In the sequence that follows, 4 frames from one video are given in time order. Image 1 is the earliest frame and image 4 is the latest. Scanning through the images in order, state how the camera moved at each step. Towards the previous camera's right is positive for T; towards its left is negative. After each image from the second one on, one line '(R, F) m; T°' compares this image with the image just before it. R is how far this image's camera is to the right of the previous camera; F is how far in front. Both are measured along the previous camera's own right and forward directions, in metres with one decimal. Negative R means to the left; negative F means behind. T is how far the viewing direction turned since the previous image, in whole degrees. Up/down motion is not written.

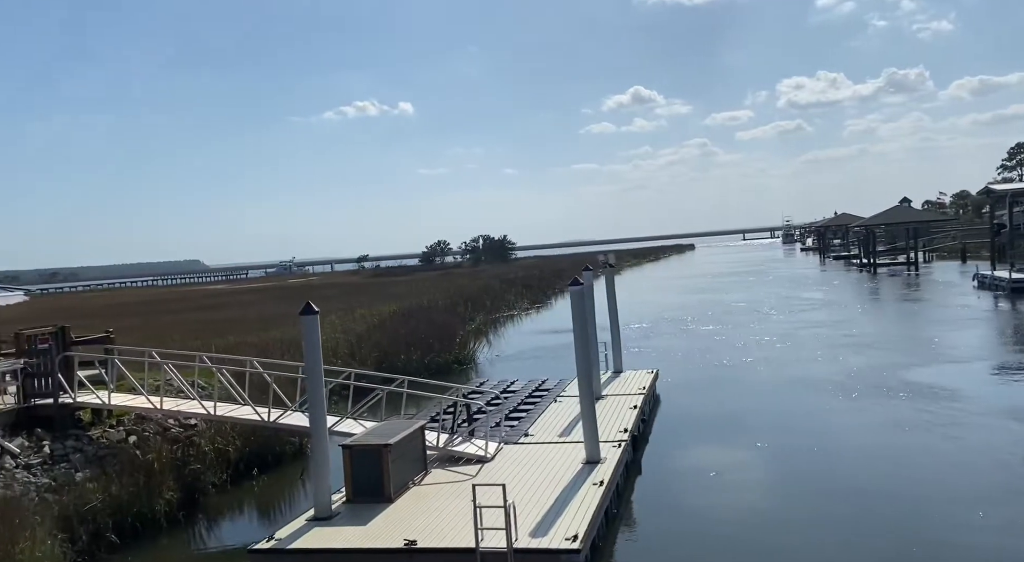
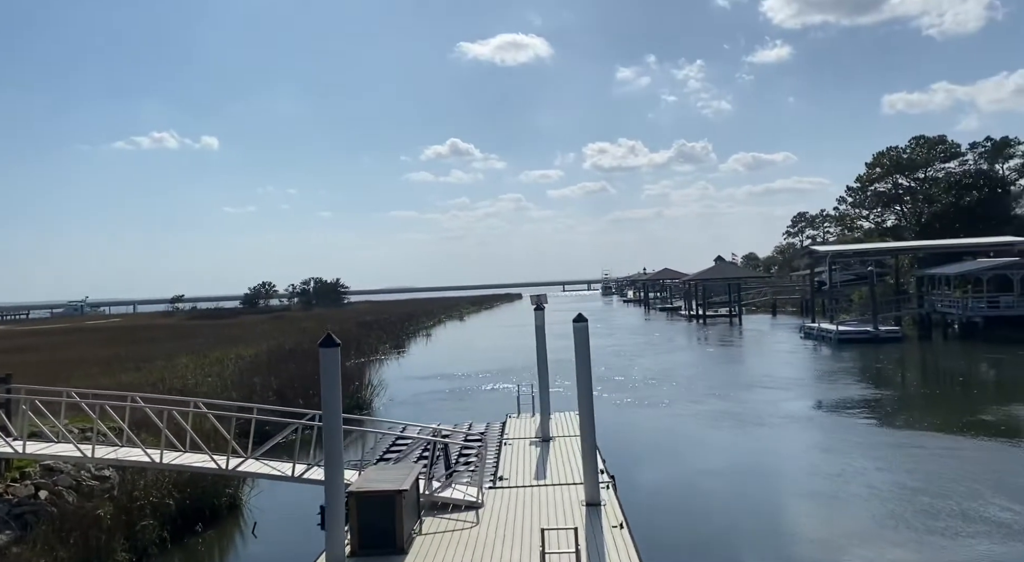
(-2.1, +0.4) m; +14°
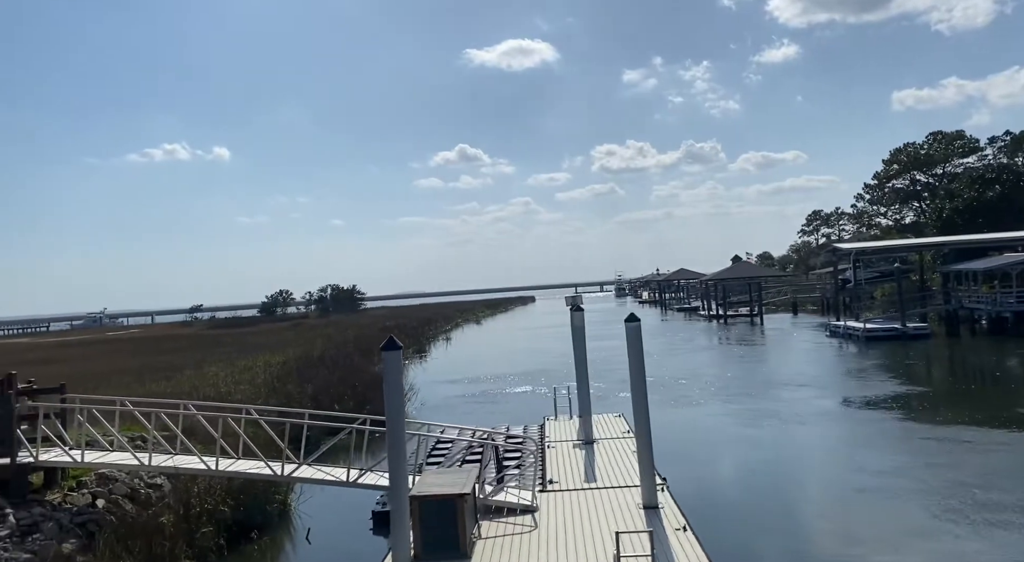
(-0.5, 0.0) m; -1°
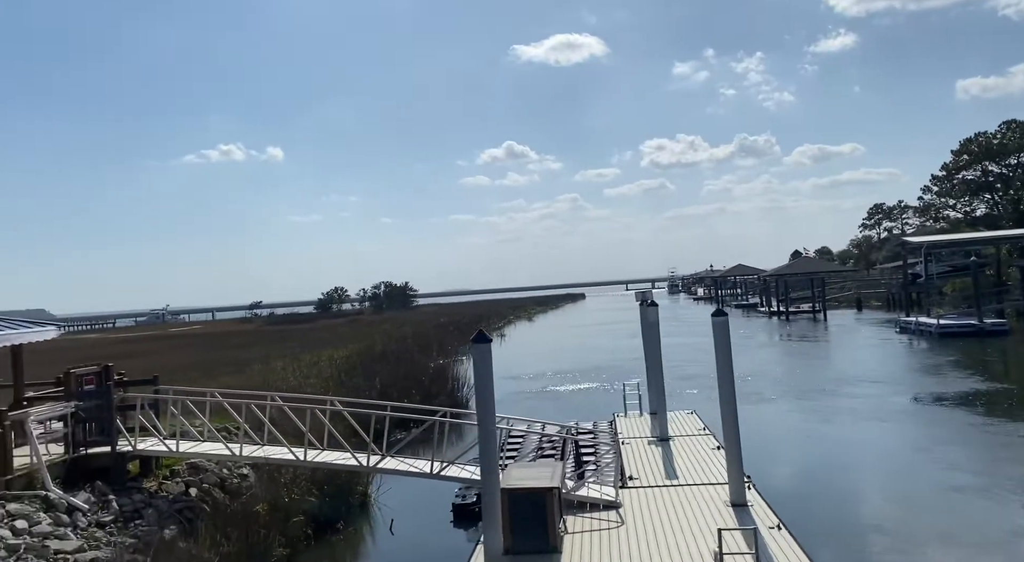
(-0.4, 0.0) m; -4°
